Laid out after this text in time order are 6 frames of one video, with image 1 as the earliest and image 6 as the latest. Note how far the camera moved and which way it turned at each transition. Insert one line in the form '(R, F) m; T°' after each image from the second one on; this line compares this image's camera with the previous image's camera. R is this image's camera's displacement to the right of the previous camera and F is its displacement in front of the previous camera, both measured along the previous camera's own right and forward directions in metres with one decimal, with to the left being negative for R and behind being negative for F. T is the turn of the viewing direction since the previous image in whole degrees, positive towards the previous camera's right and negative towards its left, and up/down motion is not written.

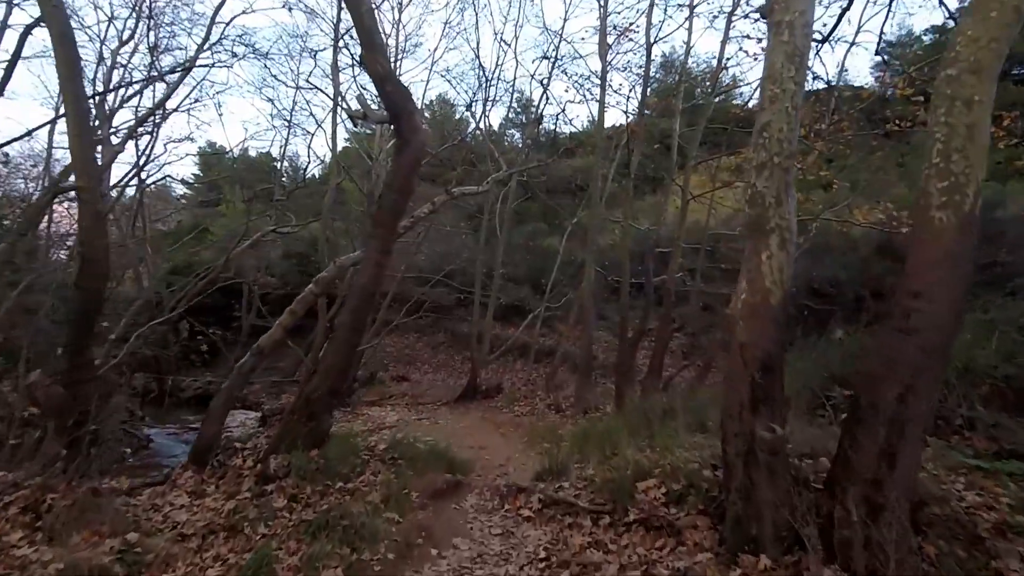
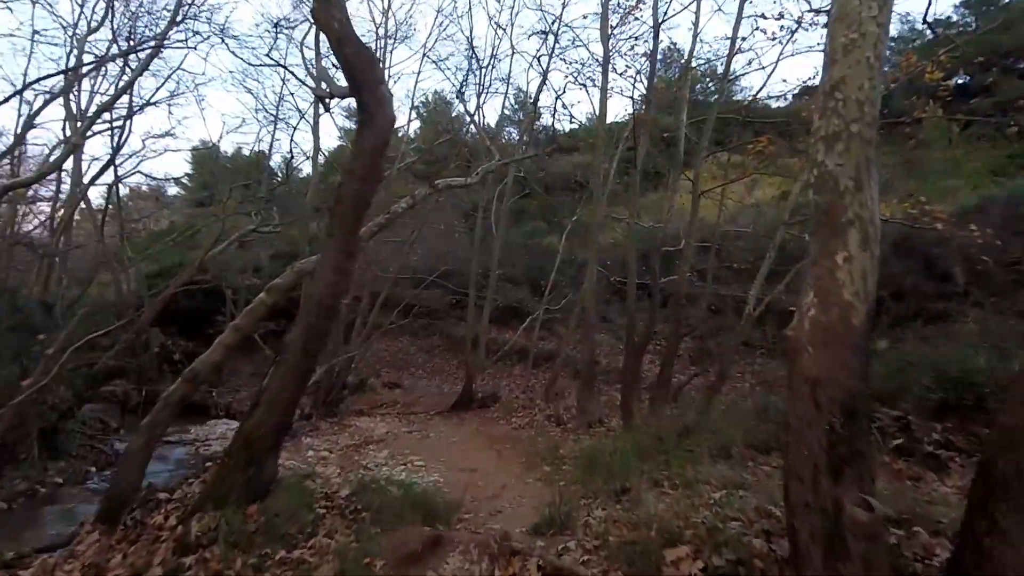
(+0.1, +1.1) m; 0°
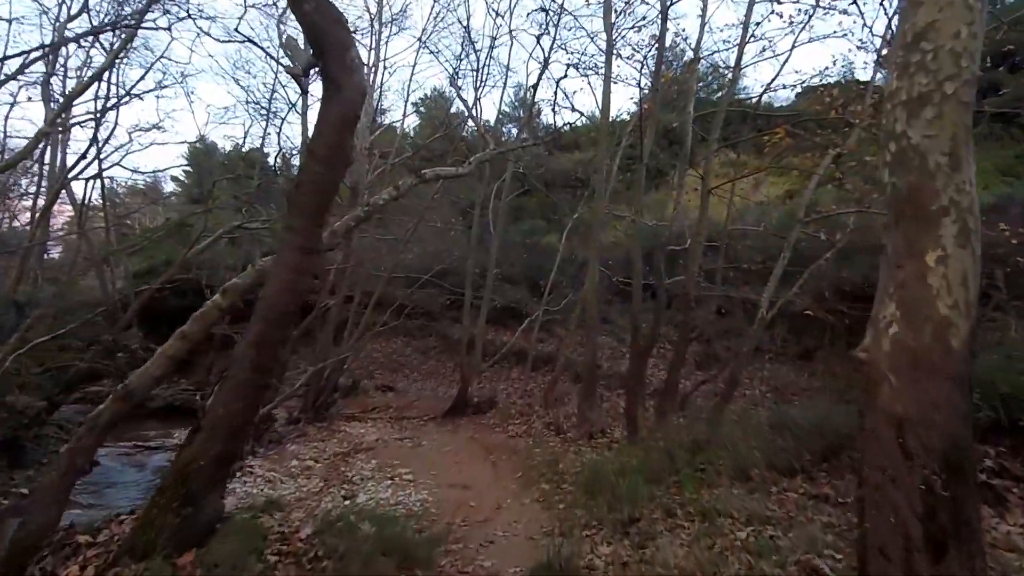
(+0.1, +0.8) m; 0°
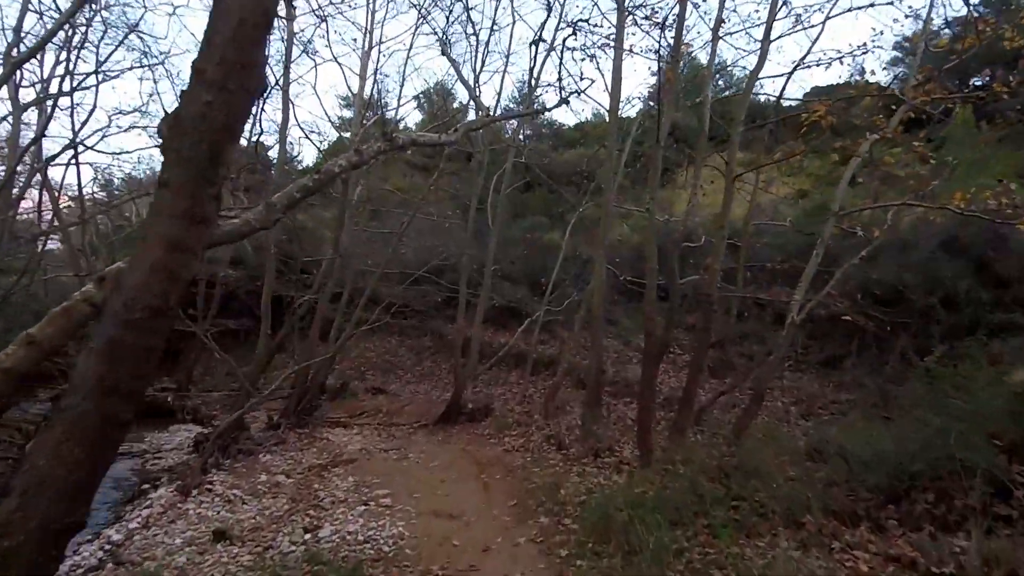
(+0.1, +1.4) m; 0°
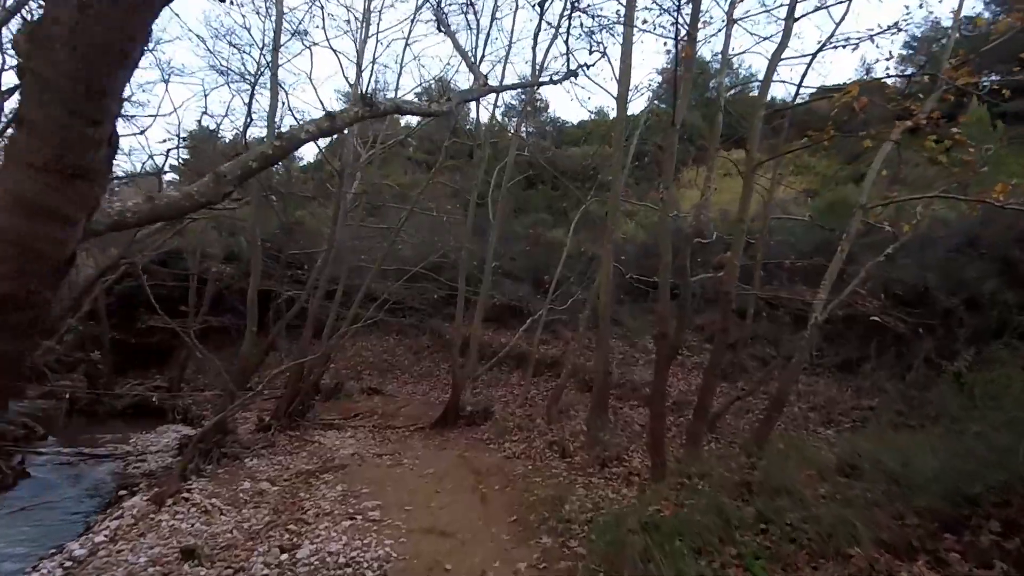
(0.0, +0.7) m; 0°
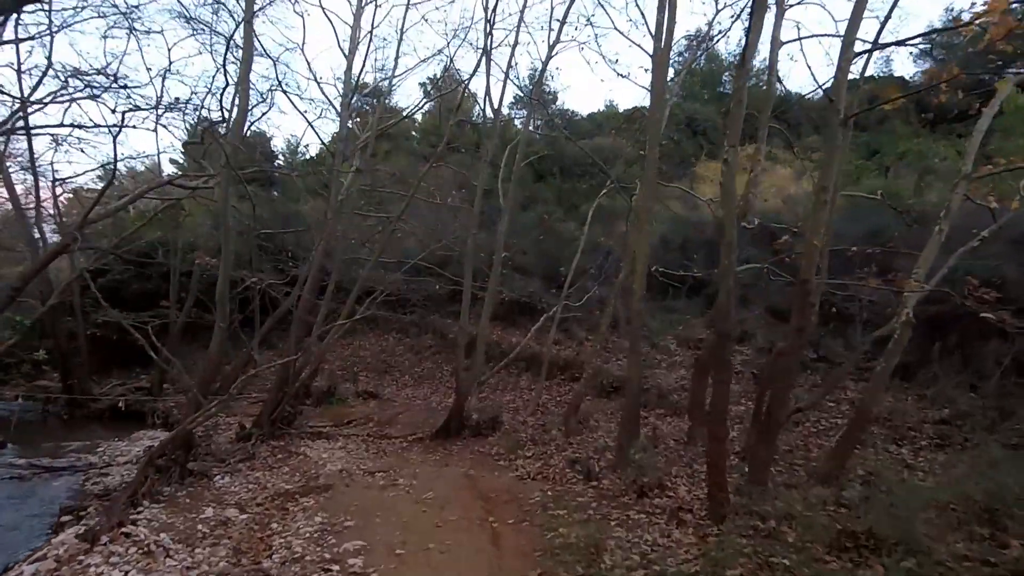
(-0.2, +1.8) m; 0°
